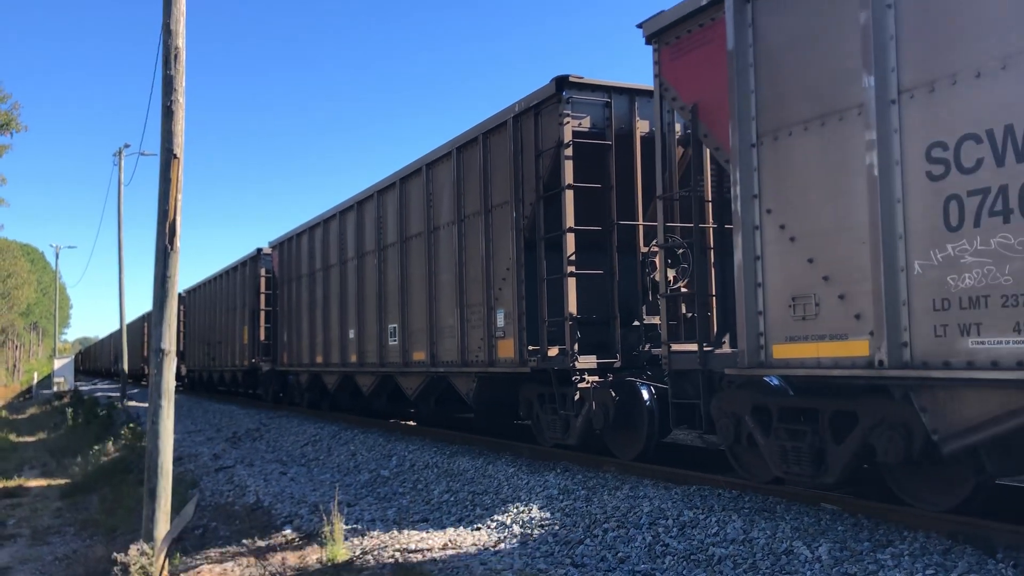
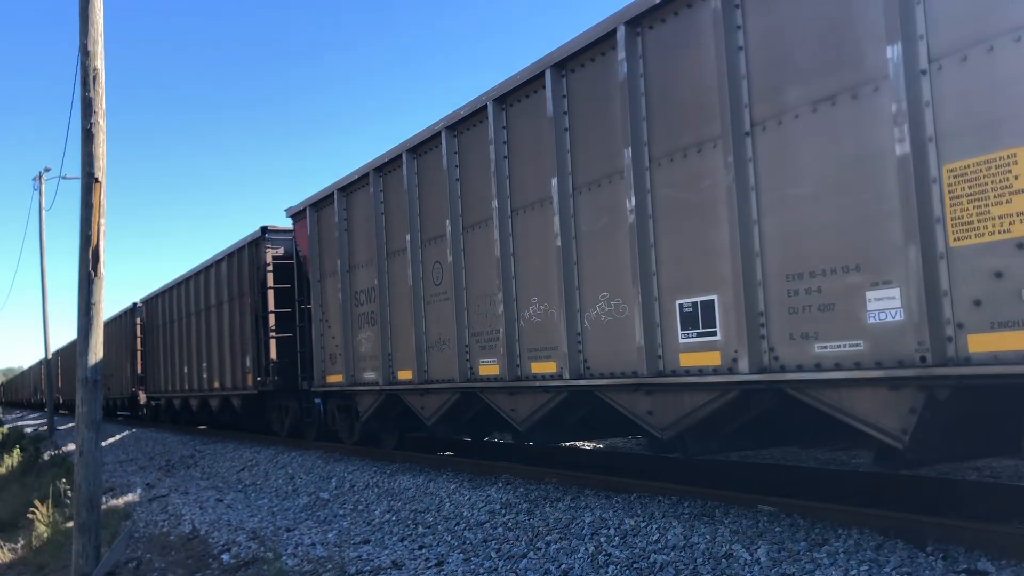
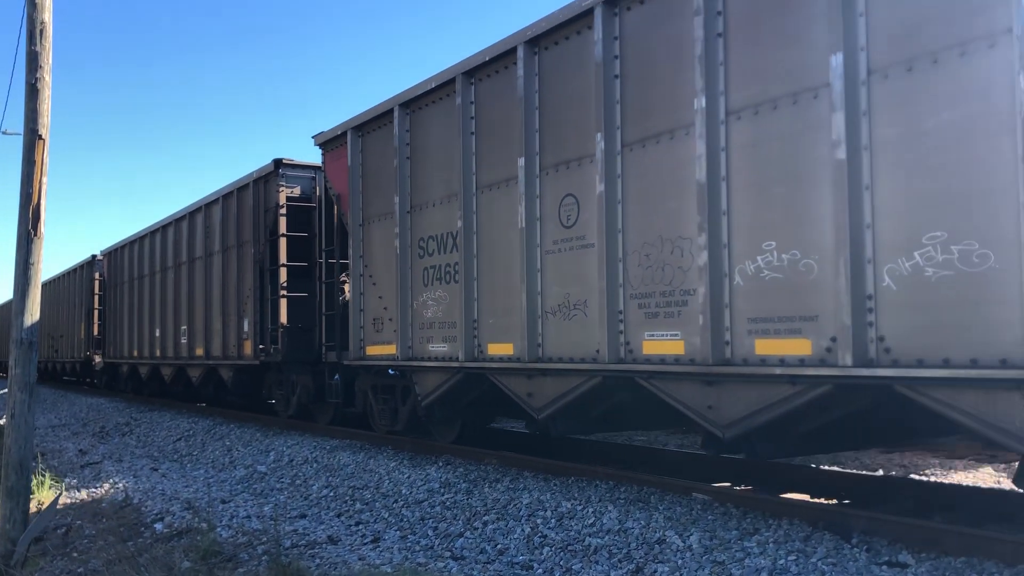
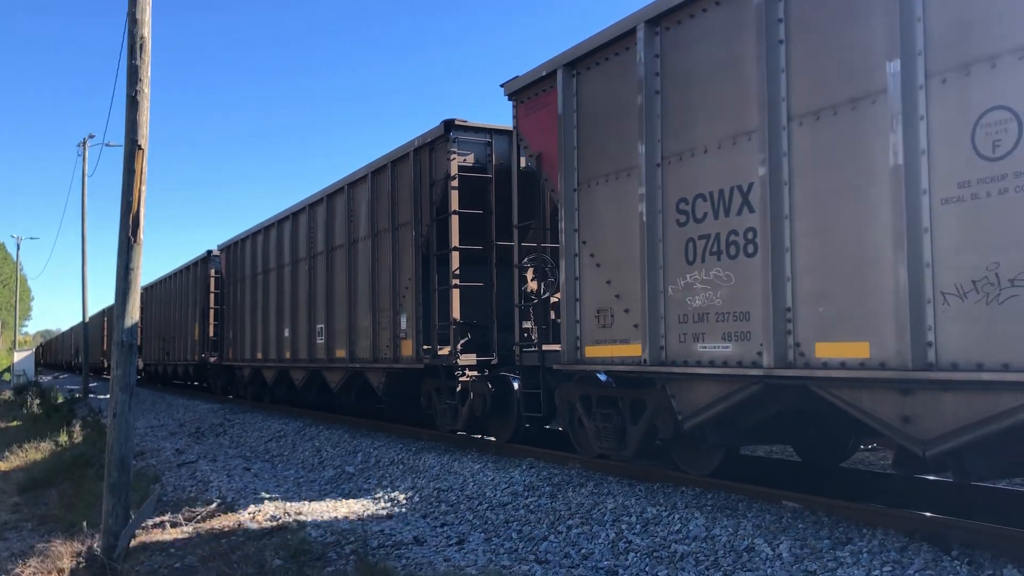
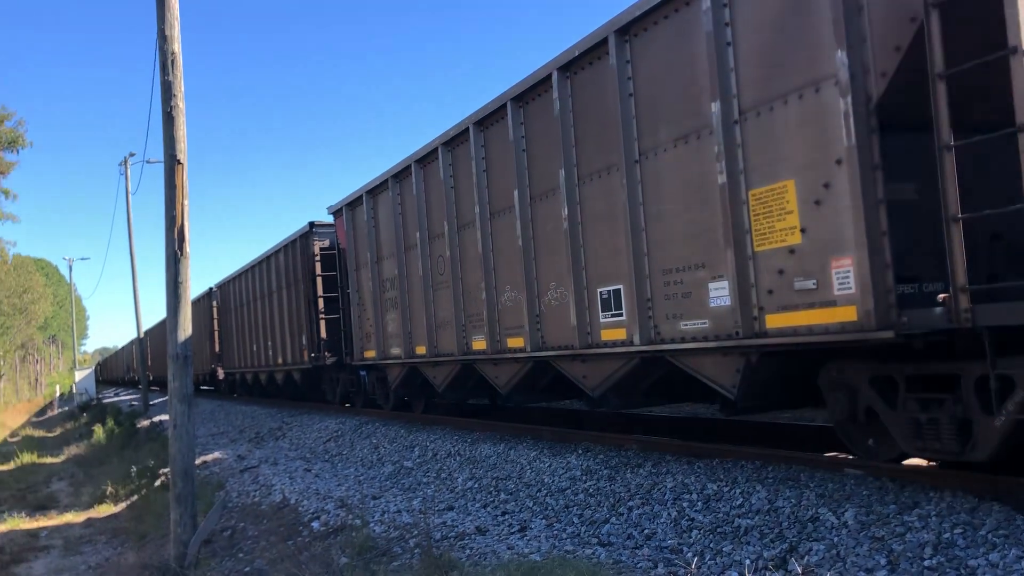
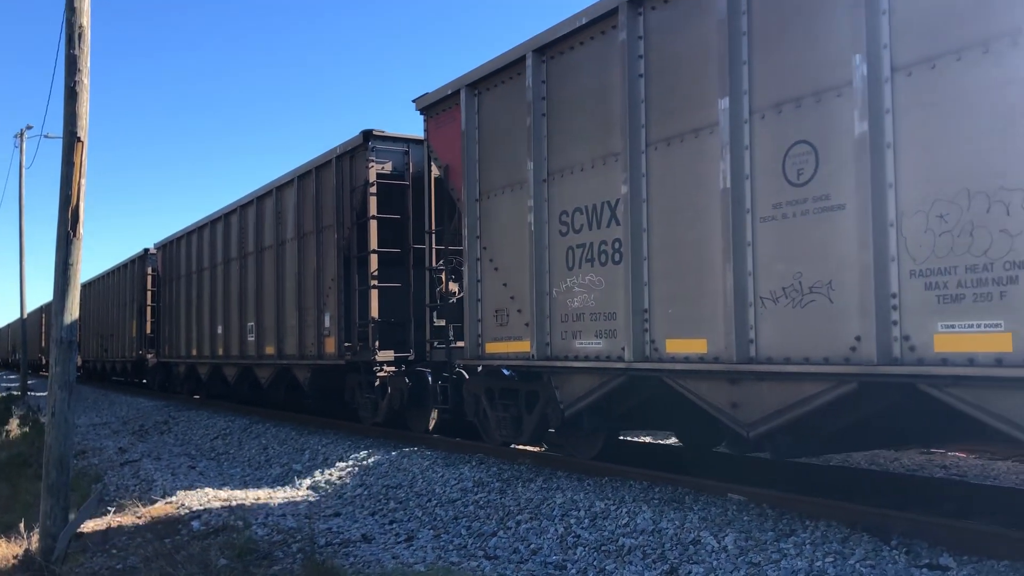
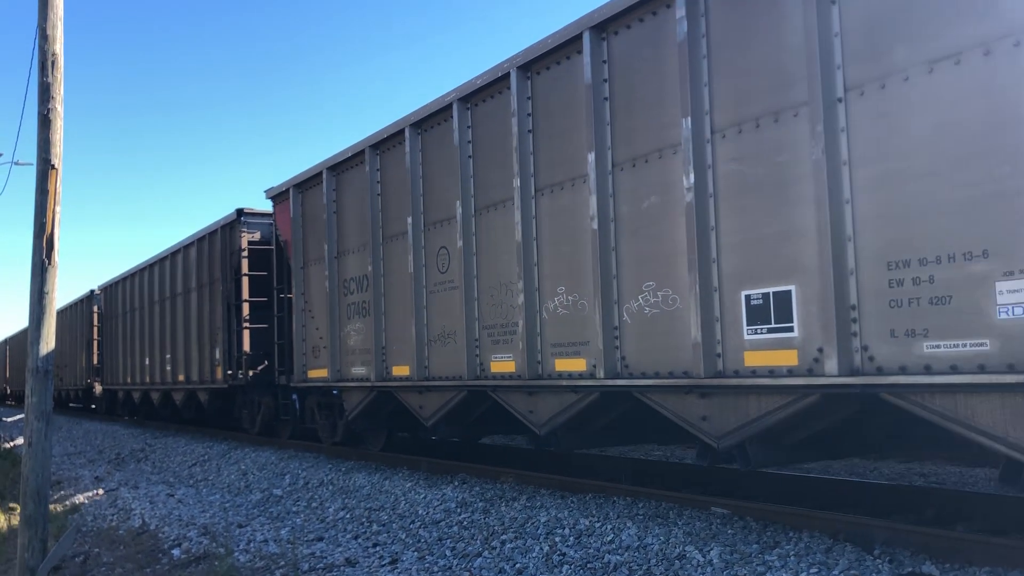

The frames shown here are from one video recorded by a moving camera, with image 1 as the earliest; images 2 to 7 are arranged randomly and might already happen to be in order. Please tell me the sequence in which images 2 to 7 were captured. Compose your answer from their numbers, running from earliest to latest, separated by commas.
4, 6, 3, 7, 2, 5
